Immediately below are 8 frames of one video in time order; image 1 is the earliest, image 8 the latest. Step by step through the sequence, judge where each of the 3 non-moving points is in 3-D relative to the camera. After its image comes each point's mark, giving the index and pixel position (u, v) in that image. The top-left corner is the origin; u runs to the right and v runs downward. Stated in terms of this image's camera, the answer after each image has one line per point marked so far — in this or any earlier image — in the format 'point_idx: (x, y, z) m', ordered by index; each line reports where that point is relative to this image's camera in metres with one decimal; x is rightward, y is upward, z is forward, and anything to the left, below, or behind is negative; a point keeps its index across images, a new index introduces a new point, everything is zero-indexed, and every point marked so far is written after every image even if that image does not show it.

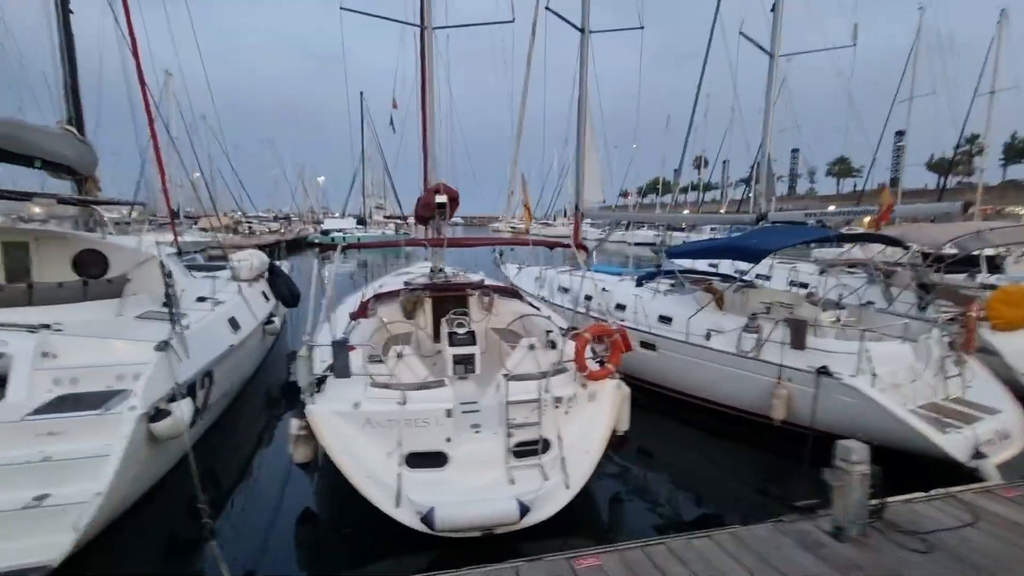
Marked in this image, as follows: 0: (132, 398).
0: (-2.7, -0.8, +3.6) m
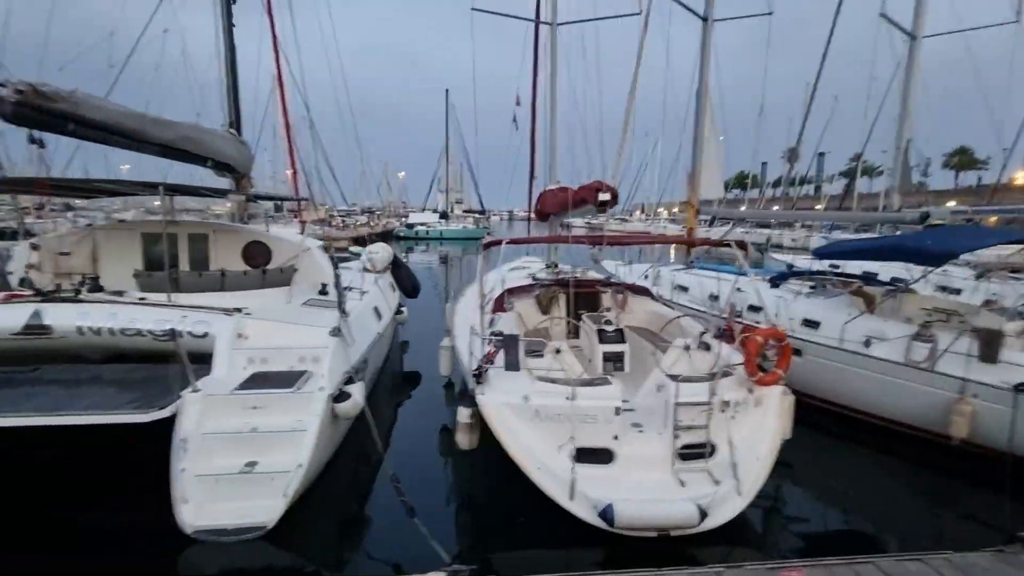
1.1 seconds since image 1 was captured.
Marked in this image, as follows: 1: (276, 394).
0: (-1.5, -0.7, +3.9) m
1: (-1.7, -0.8, +3.7) m
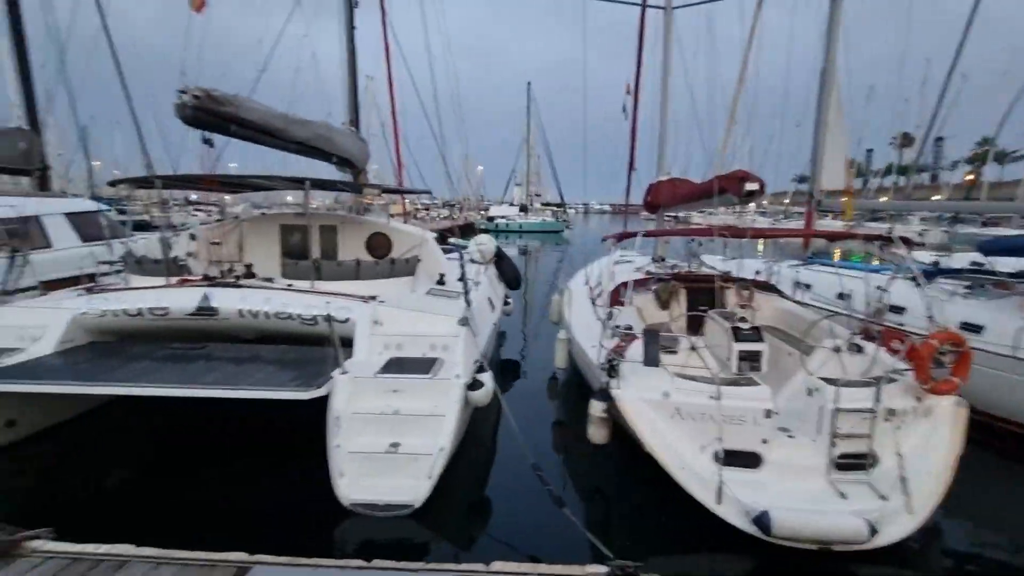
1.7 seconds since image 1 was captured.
0: (-0.5, -0.6, +4.1) m
1: (-0.7, -0.7, +3.9) m
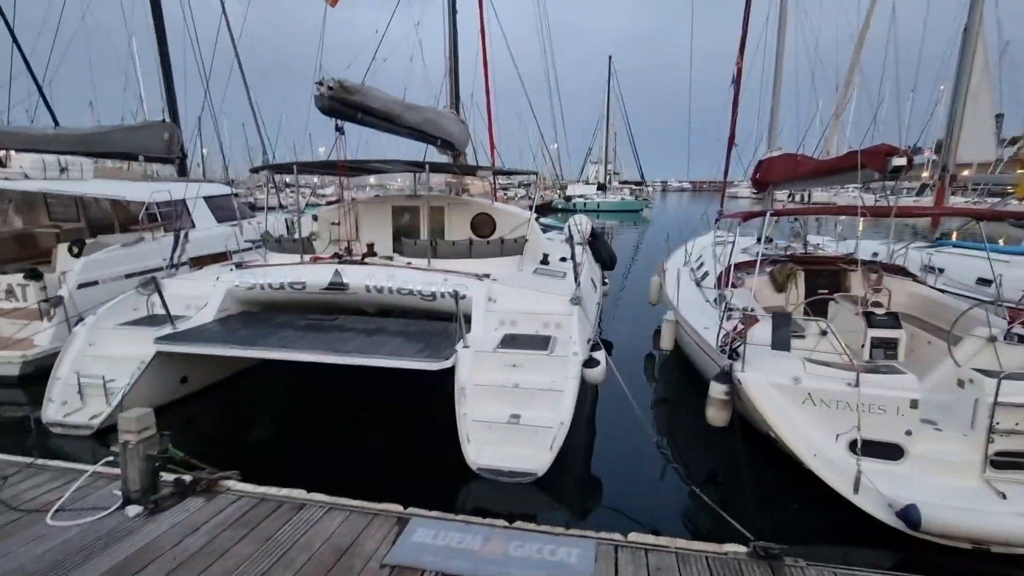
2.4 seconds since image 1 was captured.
0: (+0.5, -0.5, +4.2) m
1: (+0.2, -0.5, +4.0) m
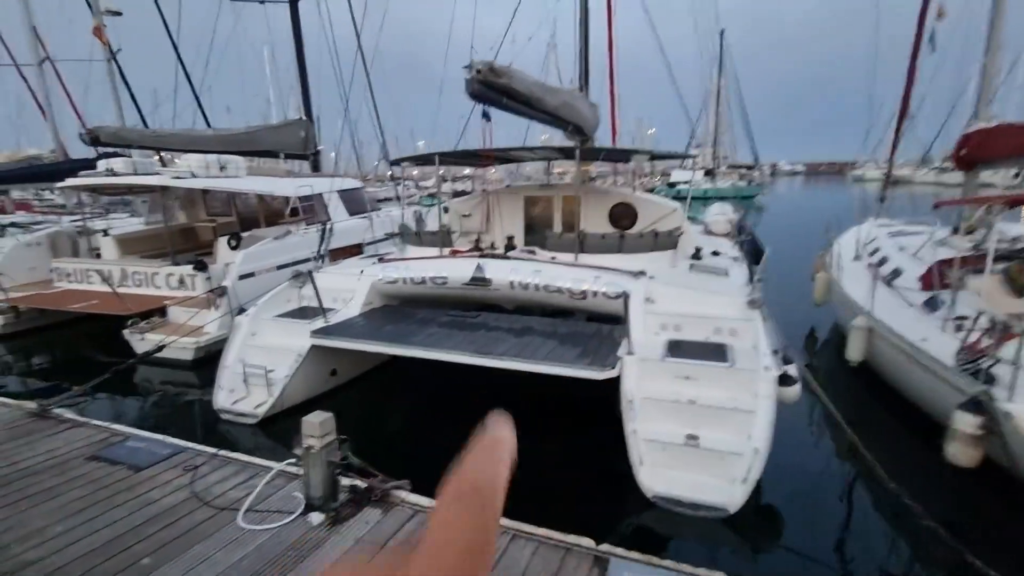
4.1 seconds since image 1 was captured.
0: (+1.7, -0.5, +3.6) m
1: (+1.4, -0.5, +3.5) m
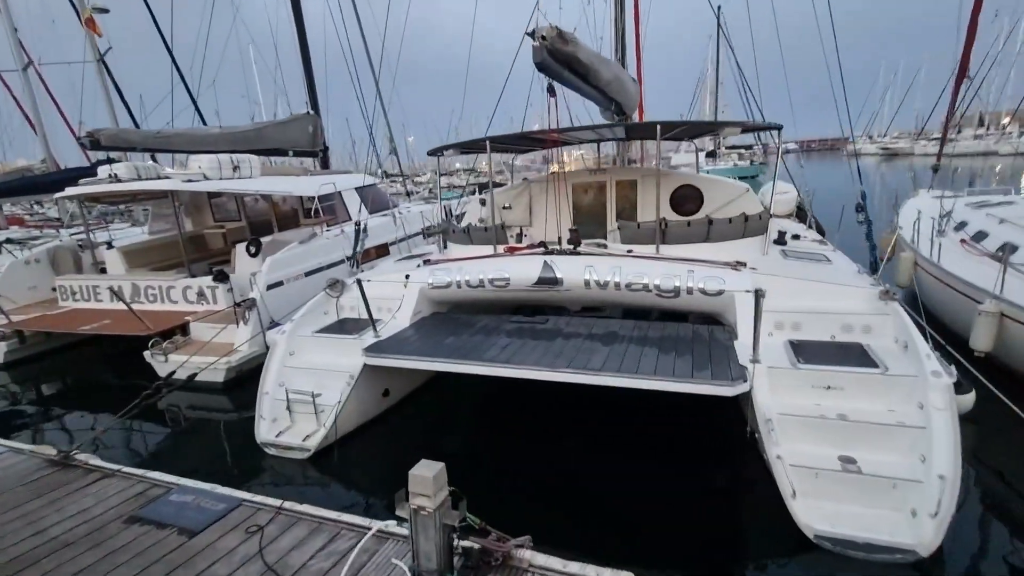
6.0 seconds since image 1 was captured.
0: (+2.4, -0.4, +3.0) m
1: (+2.1, -0.5, +3.0) m
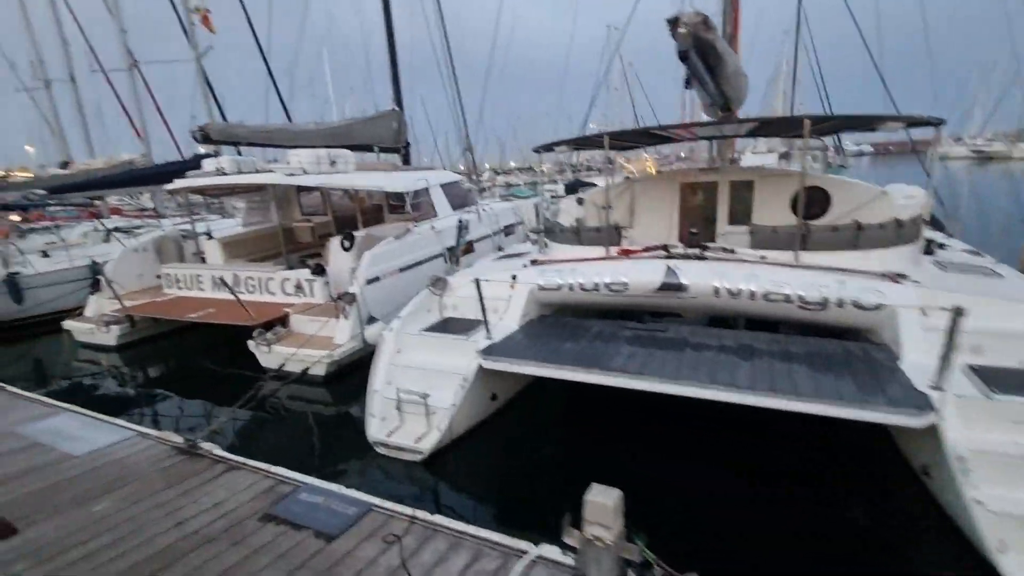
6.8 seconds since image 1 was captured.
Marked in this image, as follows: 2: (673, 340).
0: (+3.2, -0.5, +2.6) m
1: (+2.9, -0.6, +2.5) m
2: (+1.2, -0.4, +3.7) m
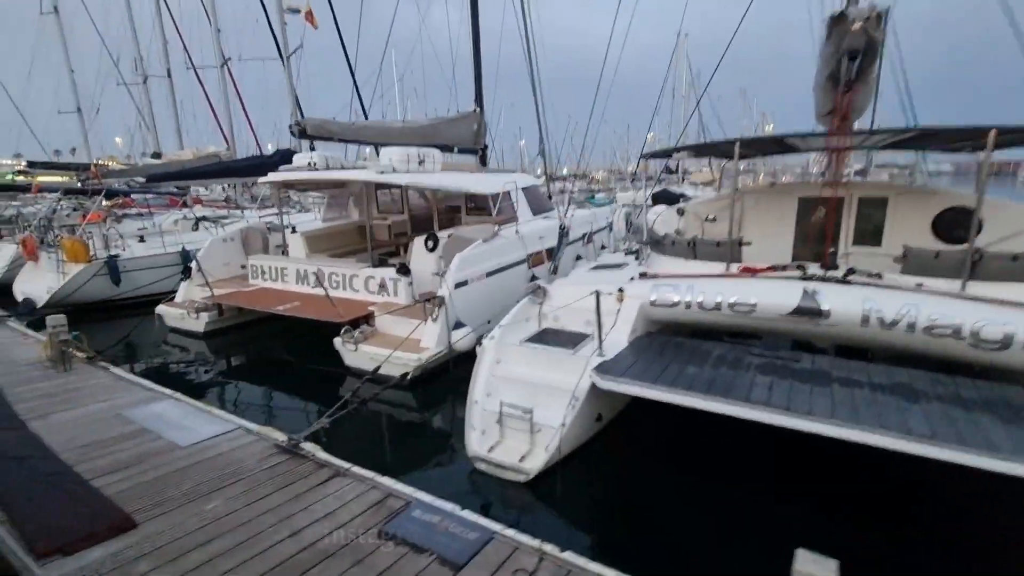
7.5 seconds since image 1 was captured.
0: (+3.9, -0.8, +2.0) m
1: (+3.5, -0.9, +2.0) m
2: (+2.0, -0.6, +3.3) m
